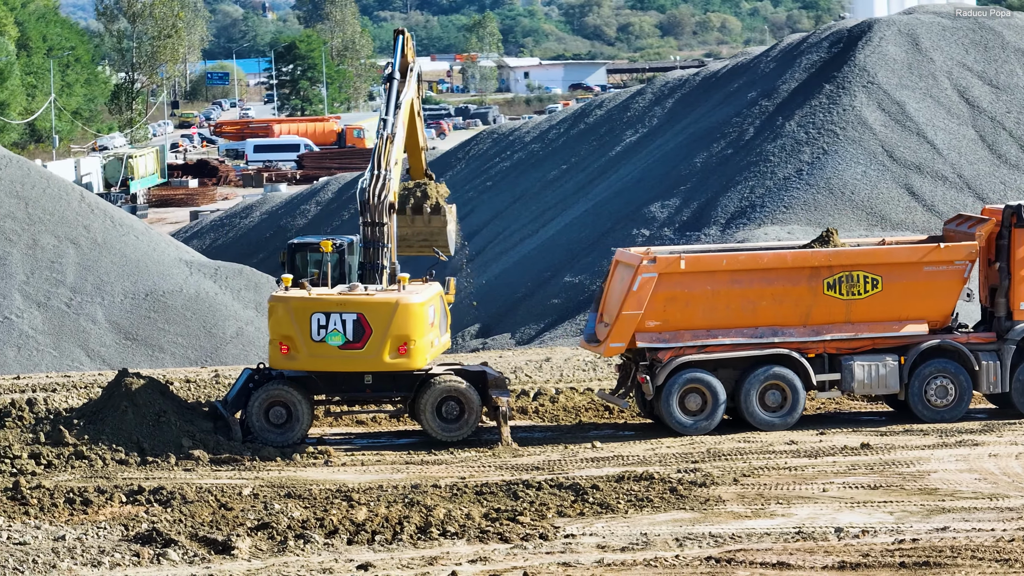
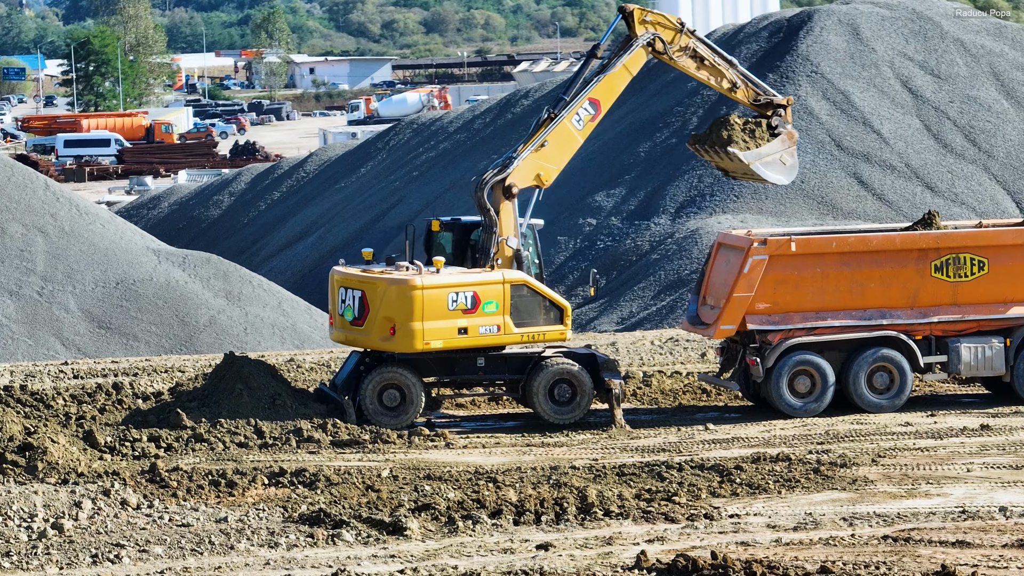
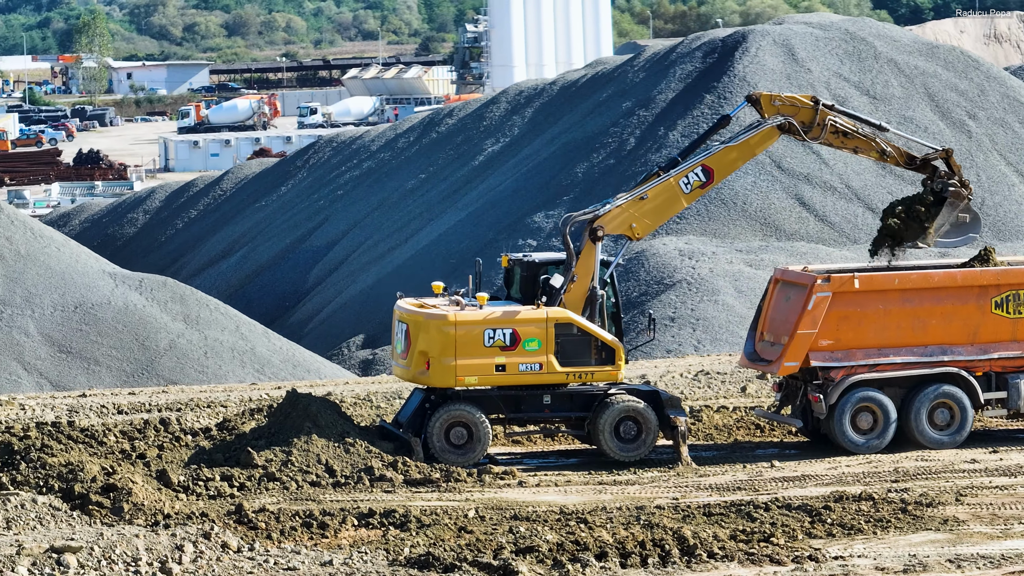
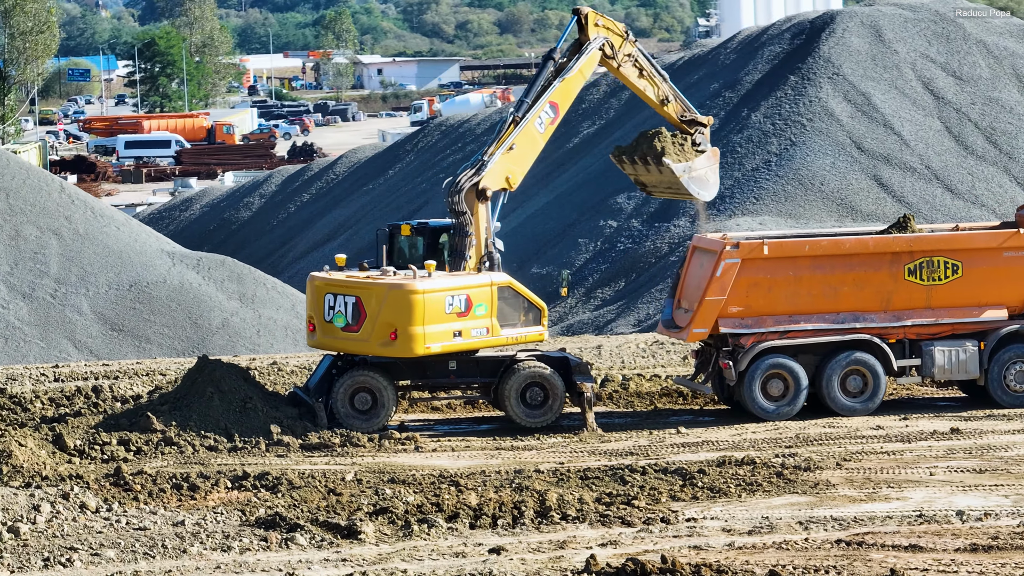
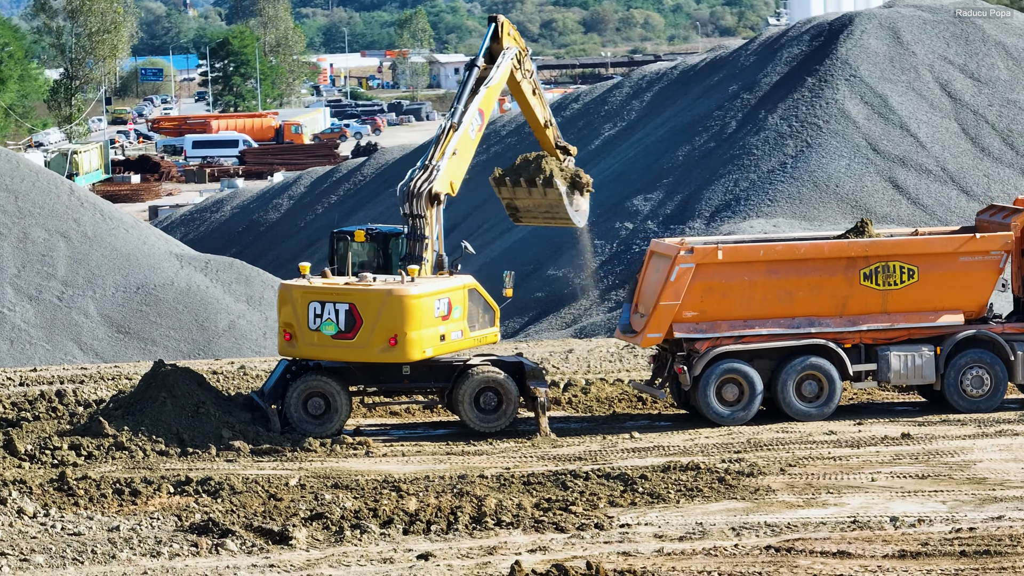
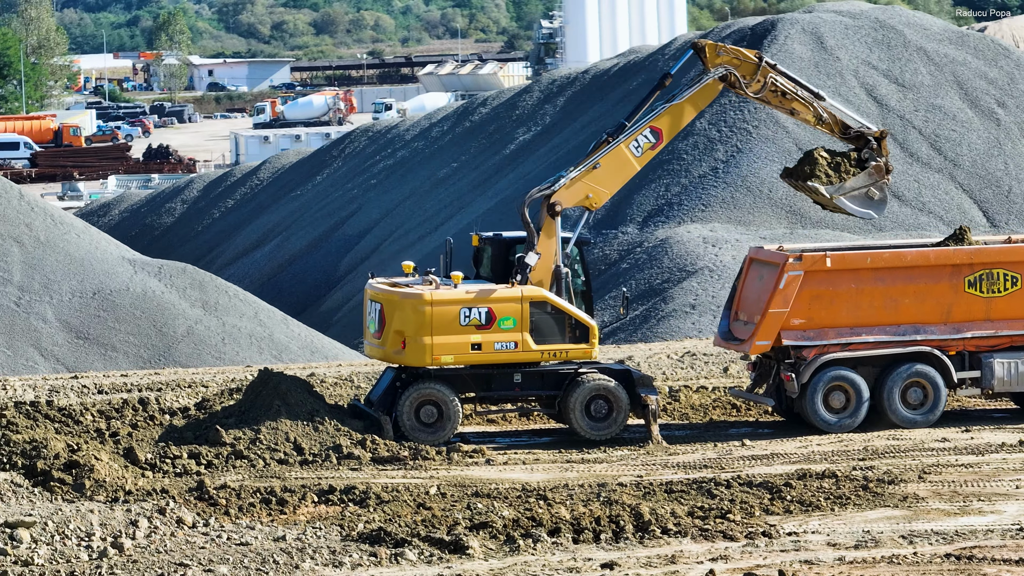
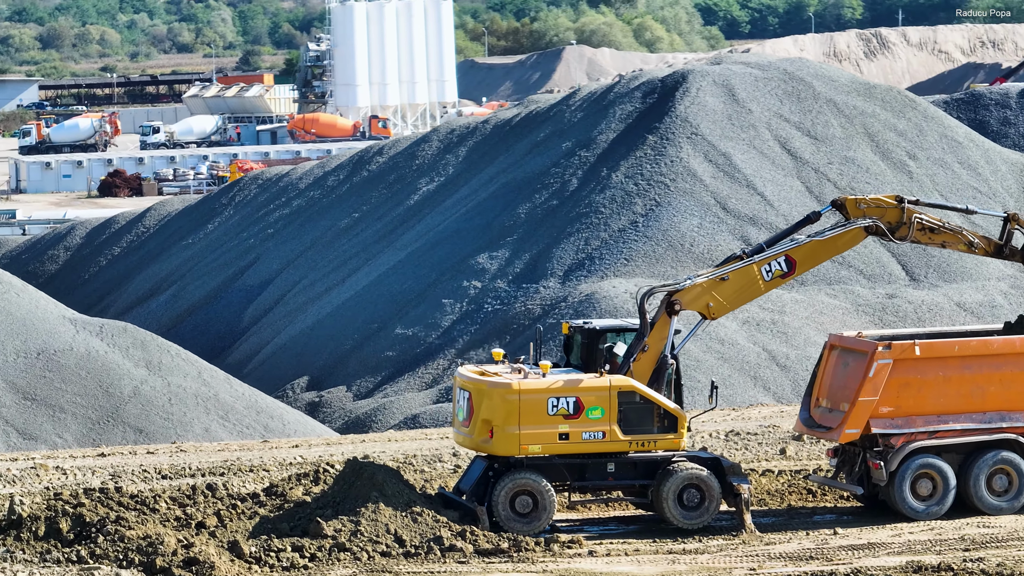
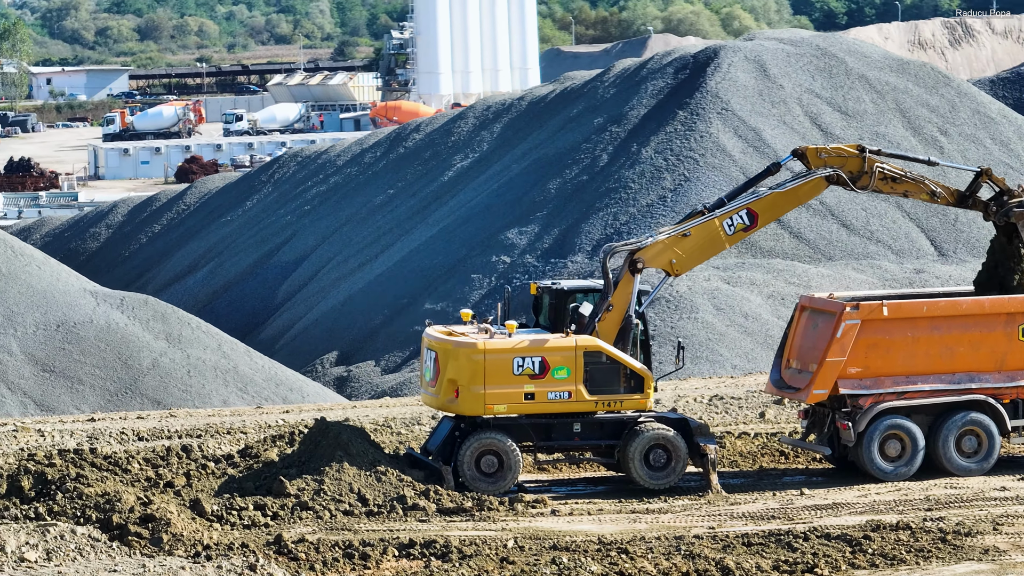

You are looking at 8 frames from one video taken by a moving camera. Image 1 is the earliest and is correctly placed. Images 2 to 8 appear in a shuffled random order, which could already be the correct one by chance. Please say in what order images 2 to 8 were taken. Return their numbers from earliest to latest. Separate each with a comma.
5, 4, 2, 6, 3, 8, 7
